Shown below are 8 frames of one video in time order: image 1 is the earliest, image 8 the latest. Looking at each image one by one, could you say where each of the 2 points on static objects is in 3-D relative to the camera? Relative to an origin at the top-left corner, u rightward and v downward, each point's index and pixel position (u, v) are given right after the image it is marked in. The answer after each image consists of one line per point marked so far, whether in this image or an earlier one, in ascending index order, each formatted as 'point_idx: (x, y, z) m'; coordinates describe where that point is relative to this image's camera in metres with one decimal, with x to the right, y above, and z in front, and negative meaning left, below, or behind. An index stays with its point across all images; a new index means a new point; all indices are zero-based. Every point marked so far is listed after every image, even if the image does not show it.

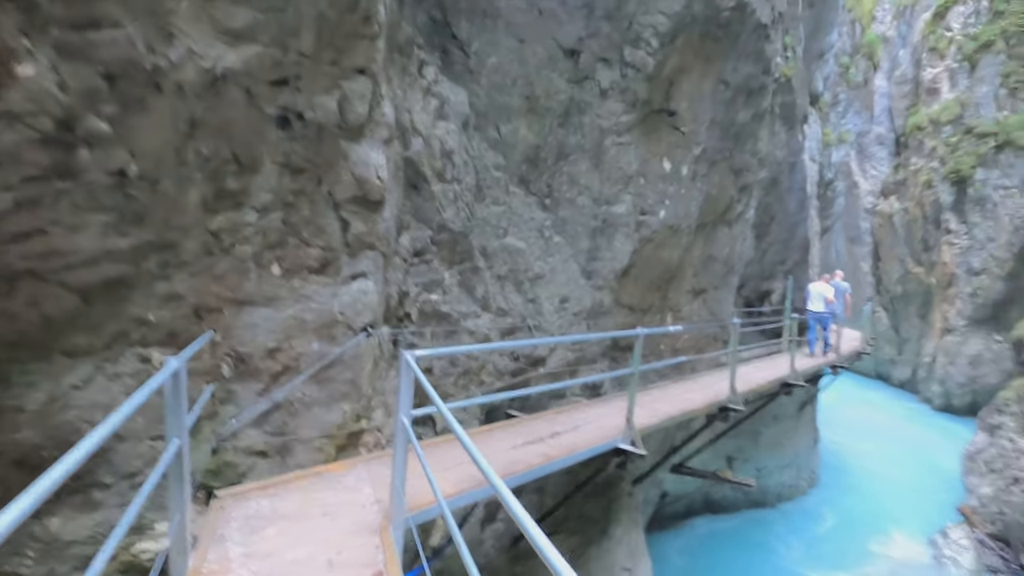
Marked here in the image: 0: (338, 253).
0: (-1.0, +0.2, +3.0) m
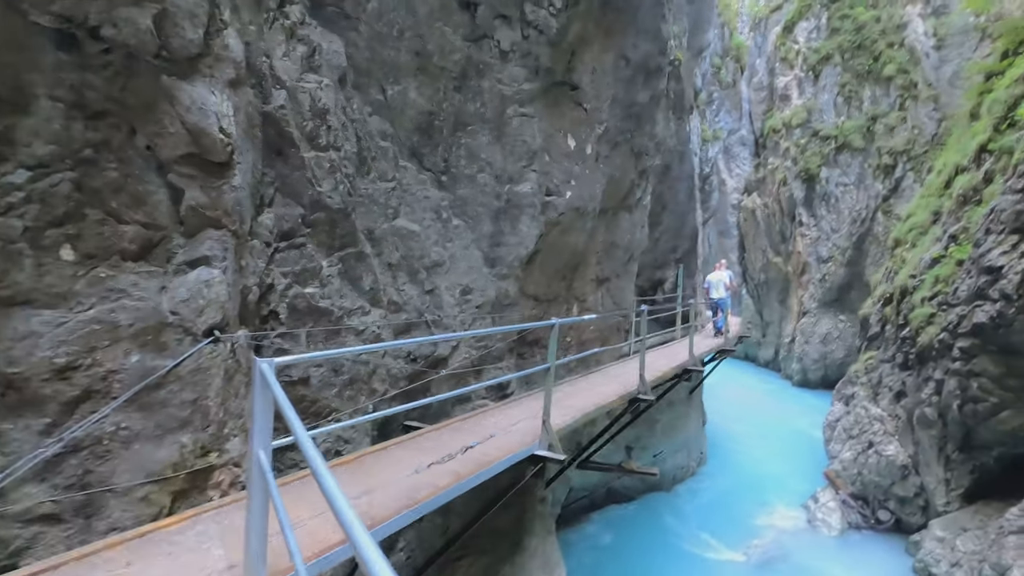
0: (-1.5, +0.2, +2.3) m
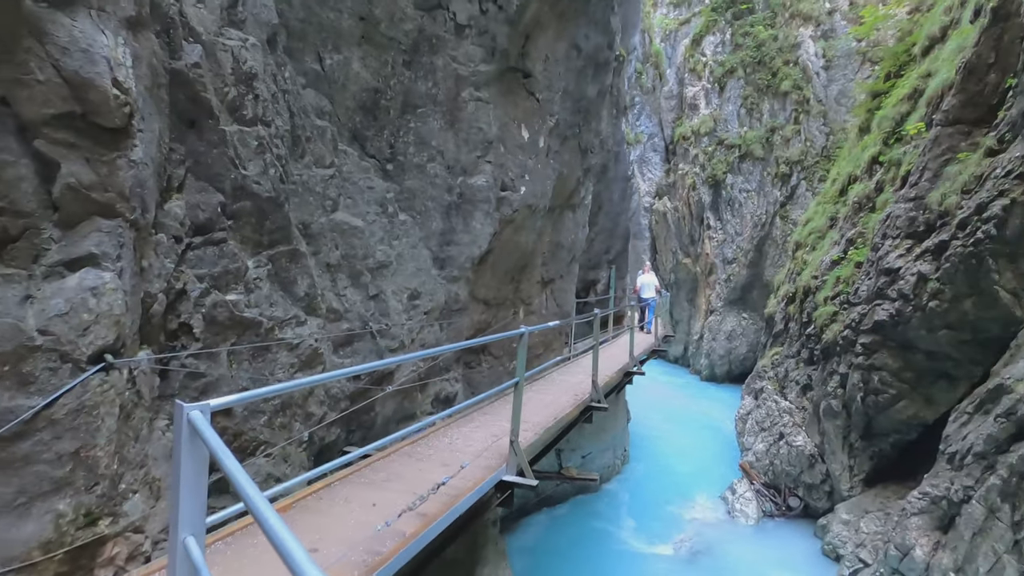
0: (-1.5, +0.2, +1.7) m
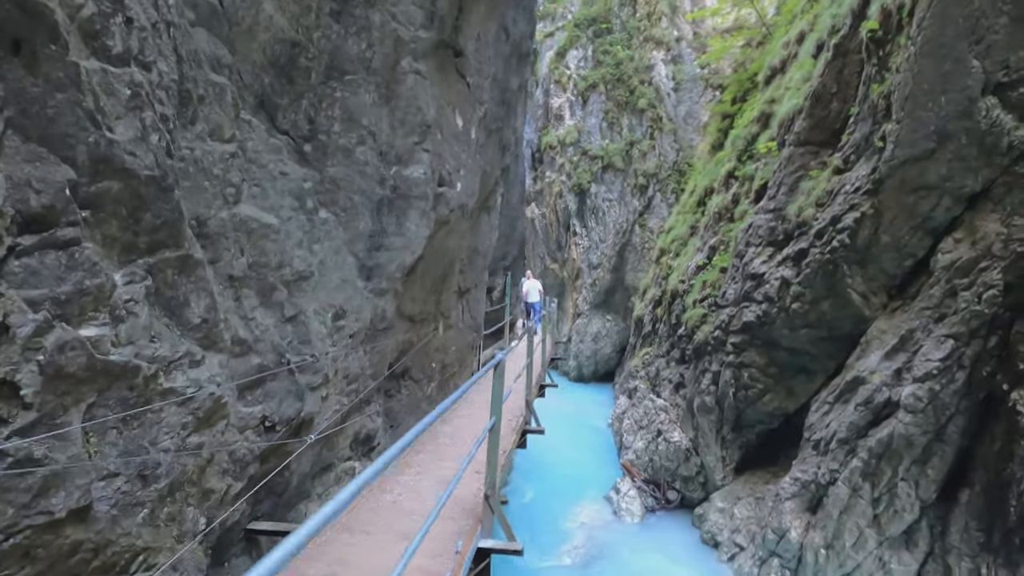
0: (-1.4, +0.1, +0.9) m
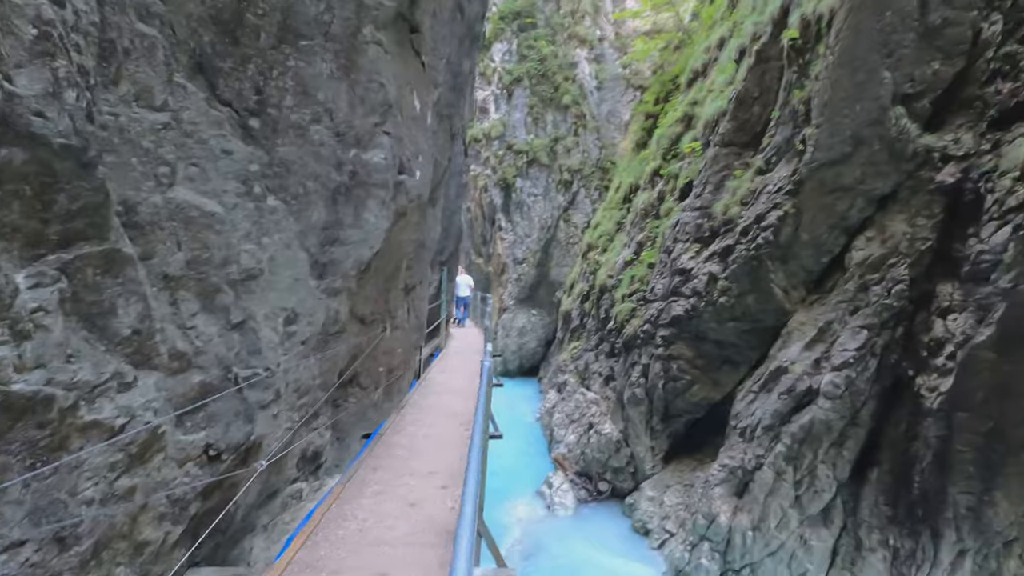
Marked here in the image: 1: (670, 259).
0: (-1.2, +0.1, +0.5) m
1: (+2.5, +0.4, +8.4) m
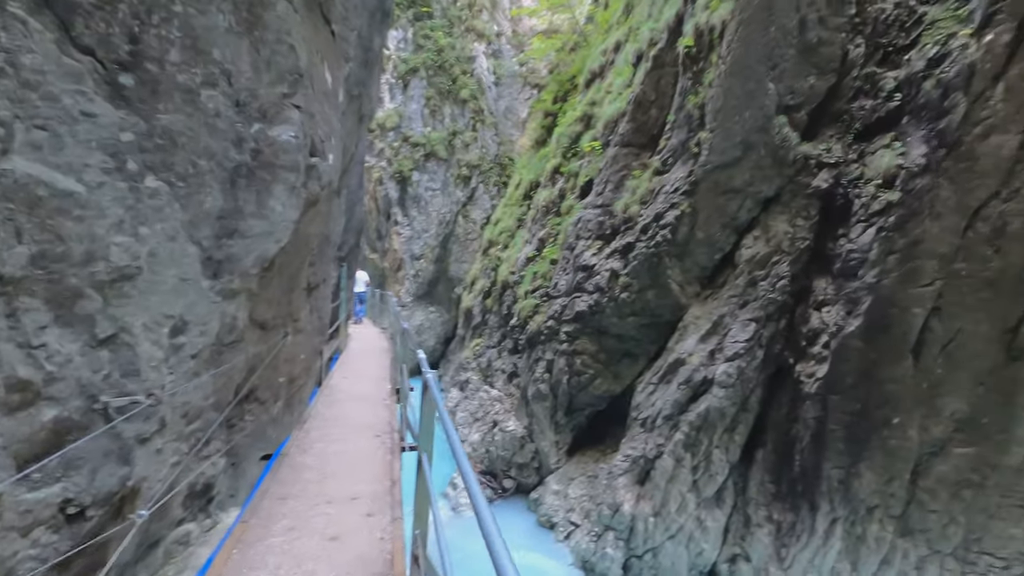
0: (-1.1, +0.1, 0.0) m
1: (+1.0, +0.5, +8.5) m
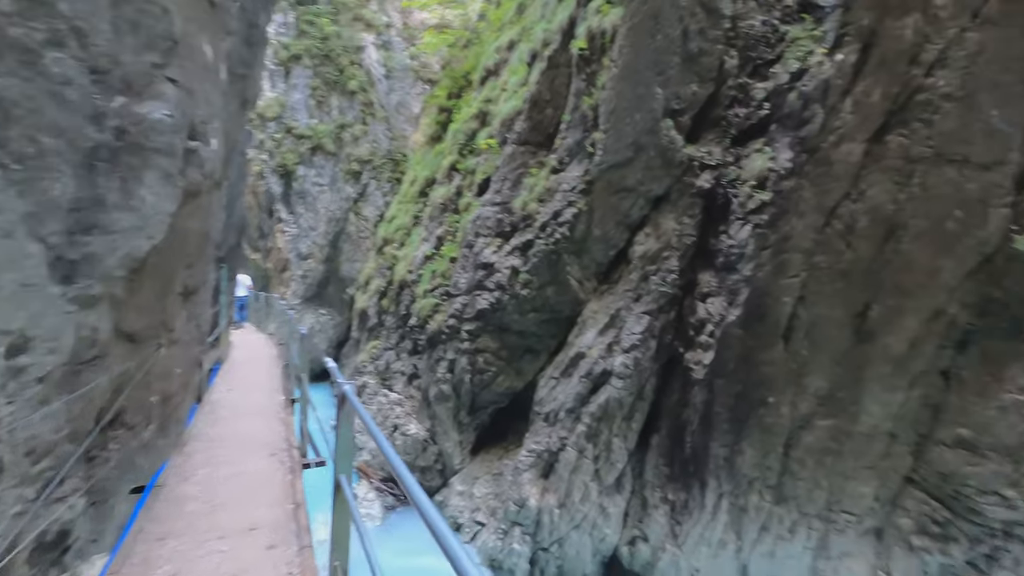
0: (-1.0, +0.1, -0.3) m
1: (-0.6, +0.5, +8.5) m
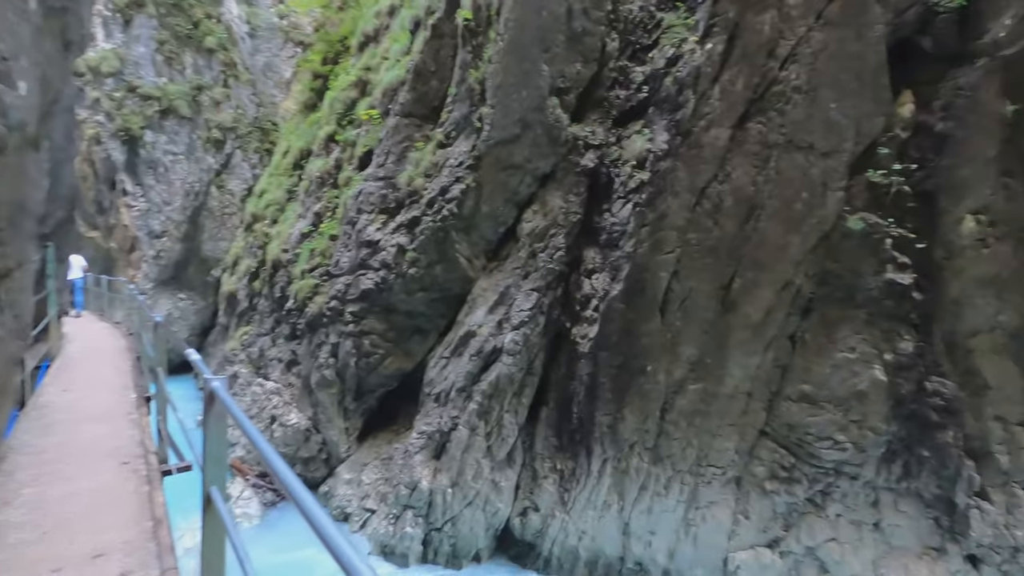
0: (-0.8, +0.1, -0.6) m
1: (-2.3, +0.8, +8.0) m
